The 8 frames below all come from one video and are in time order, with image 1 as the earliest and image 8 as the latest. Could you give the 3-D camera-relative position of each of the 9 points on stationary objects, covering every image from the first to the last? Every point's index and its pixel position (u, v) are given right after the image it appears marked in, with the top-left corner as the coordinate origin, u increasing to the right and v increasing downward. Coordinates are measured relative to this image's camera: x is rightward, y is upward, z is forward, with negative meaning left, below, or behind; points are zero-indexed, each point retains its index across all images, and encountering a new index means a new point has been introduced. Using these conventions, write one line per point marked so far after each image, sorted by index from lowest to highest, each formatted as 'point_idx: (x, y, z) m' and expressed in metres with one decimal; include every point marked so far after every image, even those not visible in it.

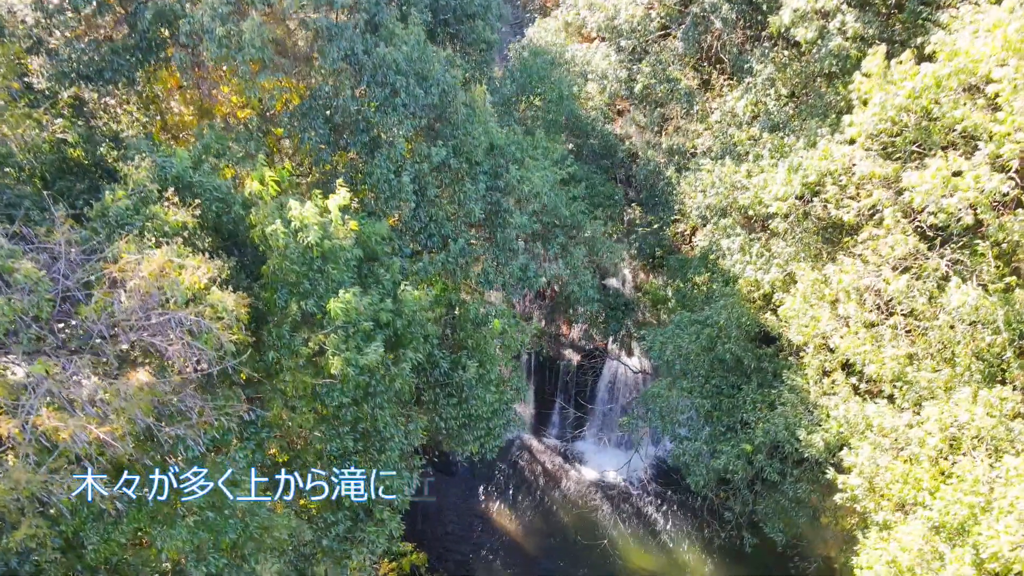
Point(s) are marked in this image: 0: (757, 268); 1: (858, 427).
0: (+4.4, +0.3, +10.1) m
1: (+5.1, -2.1, +8.3) m
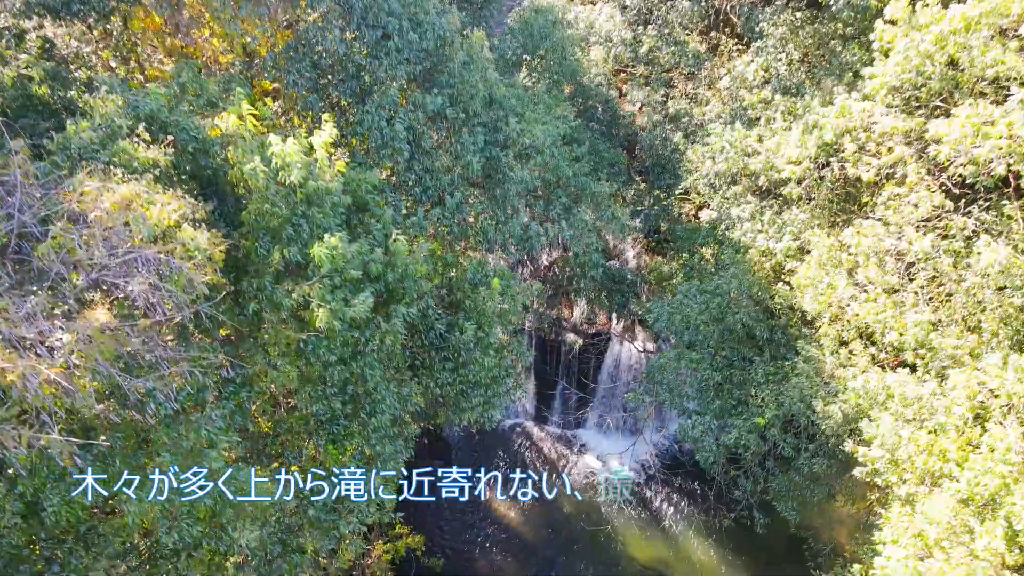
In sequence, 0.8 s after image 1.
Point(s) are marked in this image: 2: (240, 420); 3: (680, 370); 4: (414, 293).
0: (+4.4, +0.9, +9.6) m
1: (+5.1, -1.6, +7.8) m
2: (-2.8, -1.4, +5.7) m
3: (+2.9, -1.3, +9.6) m
4: (-1.1, 0.0, +6.4) m
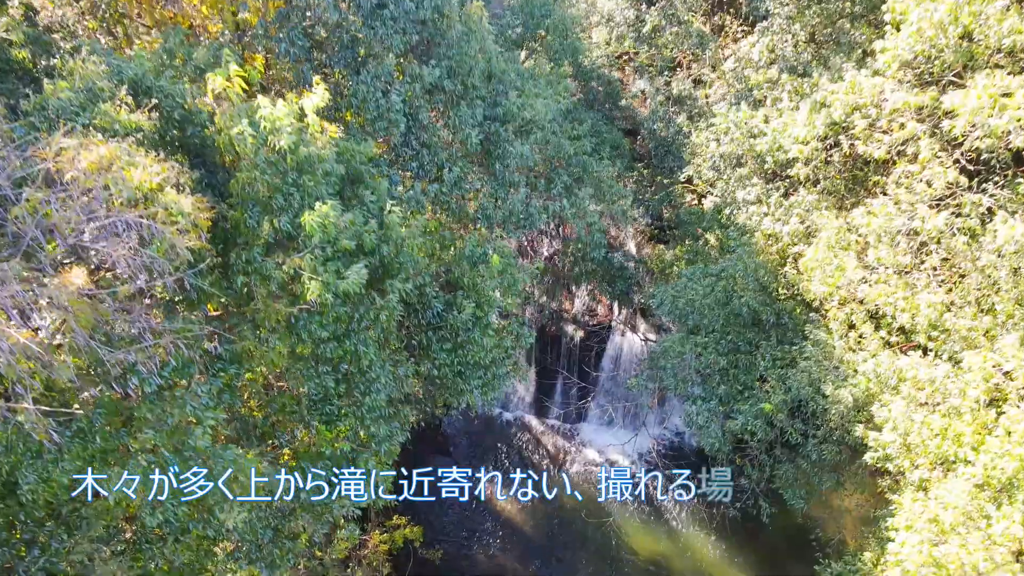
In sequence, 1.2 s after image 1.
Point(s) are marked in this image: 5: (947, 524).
0: (+4.4, +1.1, +9.4) m
1: (+5.1, -1.3, +7.6) m
2: (-2.8, -1.1, +5.4) m
3: (+2.9, -1.0, +9.3) m
4: (-1.1, +0.2, +6.1) m
5: (+5.0, -2.7, +6.3) m
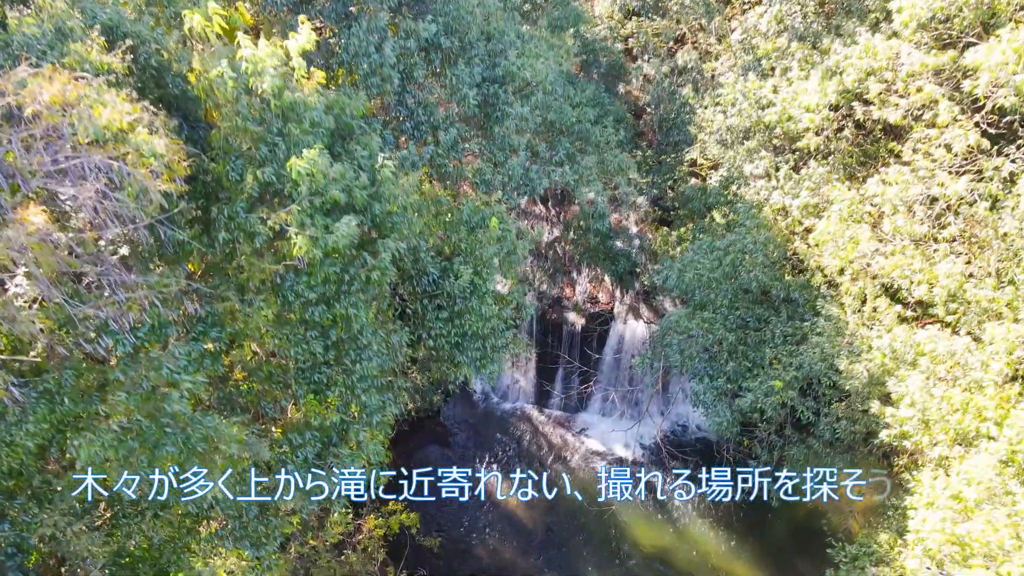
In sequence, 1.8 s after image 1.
0: (+4.4, +1.5, +9.0) m
1: (+5.1, -0.9, +7.2) m
2: (-2.8, -0.7, +5.1) m
3: (+2.9, -0.6, +9.0) m
4: (-1.1, +0.6, +5.8) m
5: (+5.0, -2.3, +6.0) m
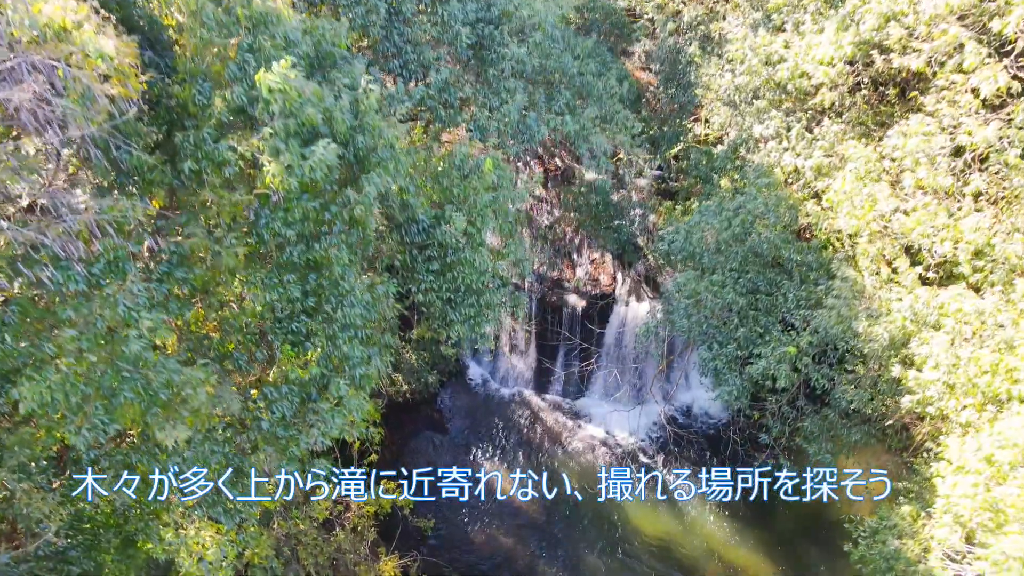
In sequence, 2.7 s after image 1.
0: (+4.4, +2.1, +8.6) m
1: (+5.1, -0.4, +6.8) m
2: (-2.8, -0.2, +4.6) m
3: (+2.9, -0.1, +8.5) m
4: (-1.2, +1.2, +5.3) m
5: (+4.9, -1.8, +5.5) m
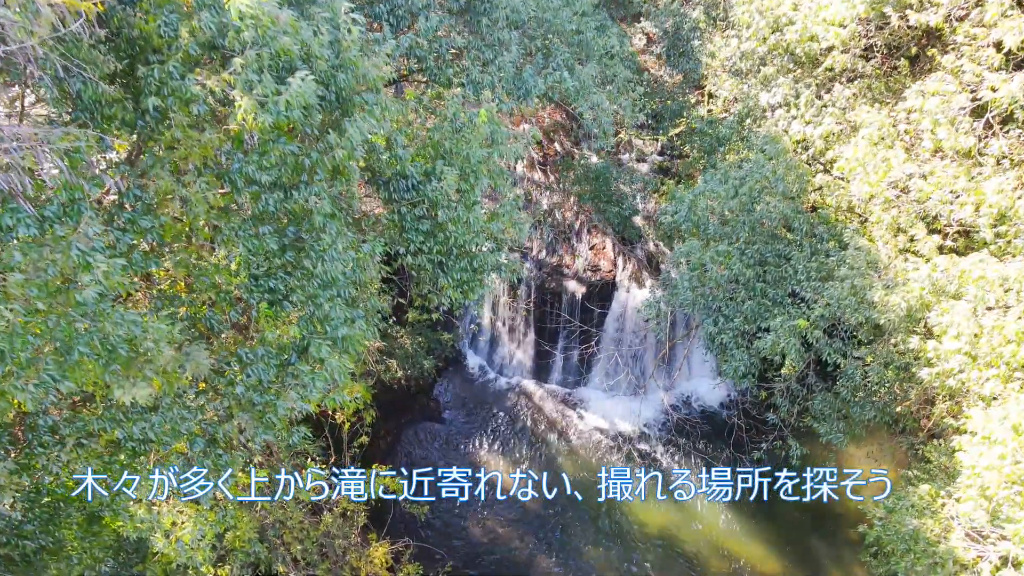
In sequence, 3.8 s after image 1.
0: (+4.3, +2.5, +8.2) m
1: (+5.0, 0.0, +6.4) m
2: (-2.9, +0.2, +4.3) m
3: (+2.8, +0.3, +8.1) m
4: (-1.2, +1.6, +5.0) m
5: (+4.9, -1.4, +5.2) m
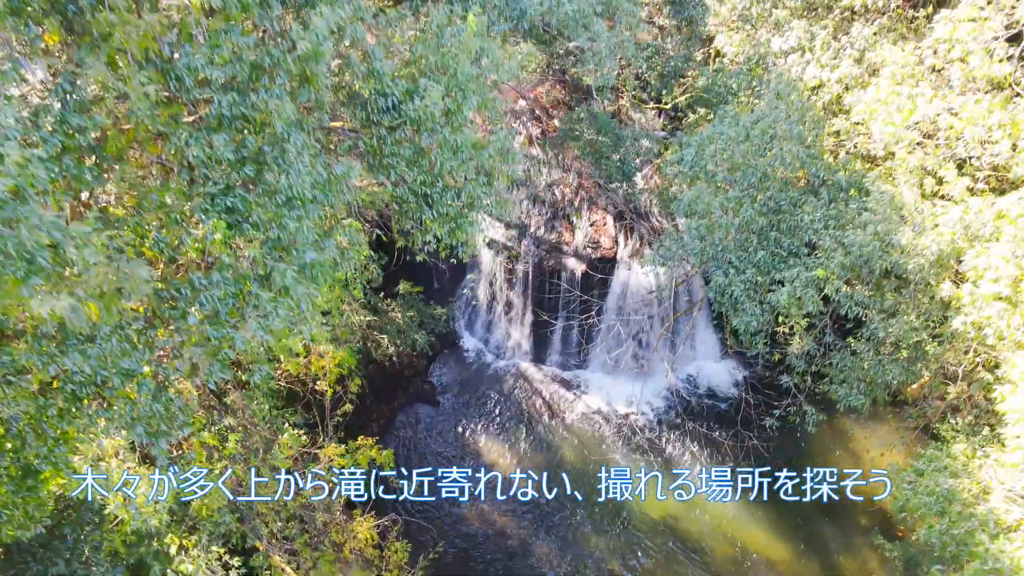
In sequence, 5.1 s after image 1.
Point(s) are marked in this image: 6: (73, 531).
0: (+4.2, +3.1, +7.6) m
1: (+5.0, +0.7, +5.8) m
2: (-2.9, +0.8, +3.7) m
3: (+2.8, +0.9, +7.6) m
4: (-1.3, +2.2, +4.4) m
5: (+4.8, -0.7, +4.6) m
6: (-4.1, -2.3, +5.2) m
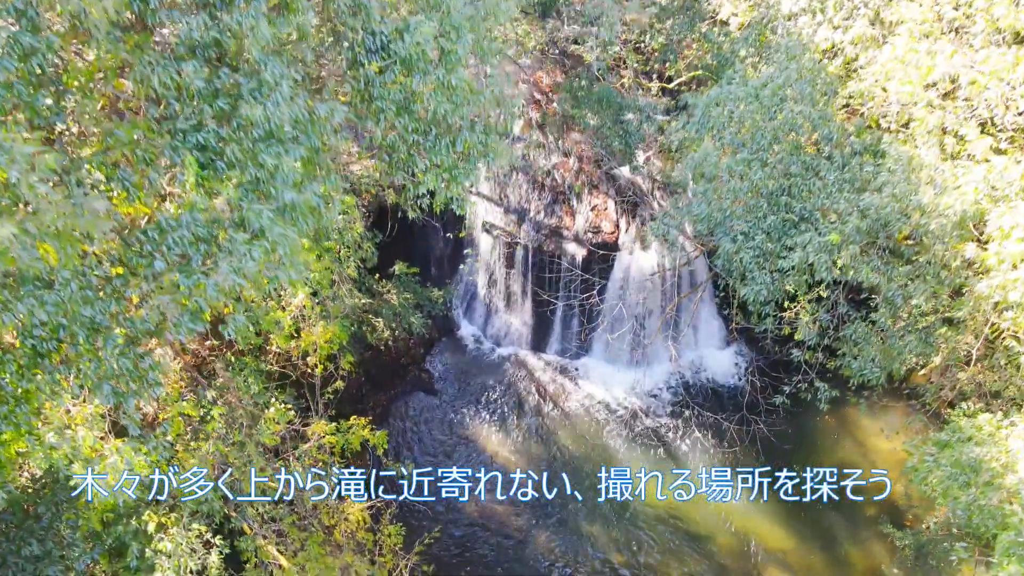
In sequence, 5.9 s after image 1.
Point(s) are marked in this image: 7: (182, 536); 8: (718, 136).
0: (+4.2, +3.5, +7.3) m
1: (+4.9, +1.0, +5.5) m
2: (-3.0, +1.2, +3.4) m
3: (+2.7, +1.3, +7.2) m
4: (-1.3, +2.6, +4.1) m
5: (+4.8, -0.4, +4.3) m
6: (-4.1, -1.9, +4.9) m
7: (-3.2, -2.4, +5.5) m
8: (+2.8, +1.9, +7.6) m
